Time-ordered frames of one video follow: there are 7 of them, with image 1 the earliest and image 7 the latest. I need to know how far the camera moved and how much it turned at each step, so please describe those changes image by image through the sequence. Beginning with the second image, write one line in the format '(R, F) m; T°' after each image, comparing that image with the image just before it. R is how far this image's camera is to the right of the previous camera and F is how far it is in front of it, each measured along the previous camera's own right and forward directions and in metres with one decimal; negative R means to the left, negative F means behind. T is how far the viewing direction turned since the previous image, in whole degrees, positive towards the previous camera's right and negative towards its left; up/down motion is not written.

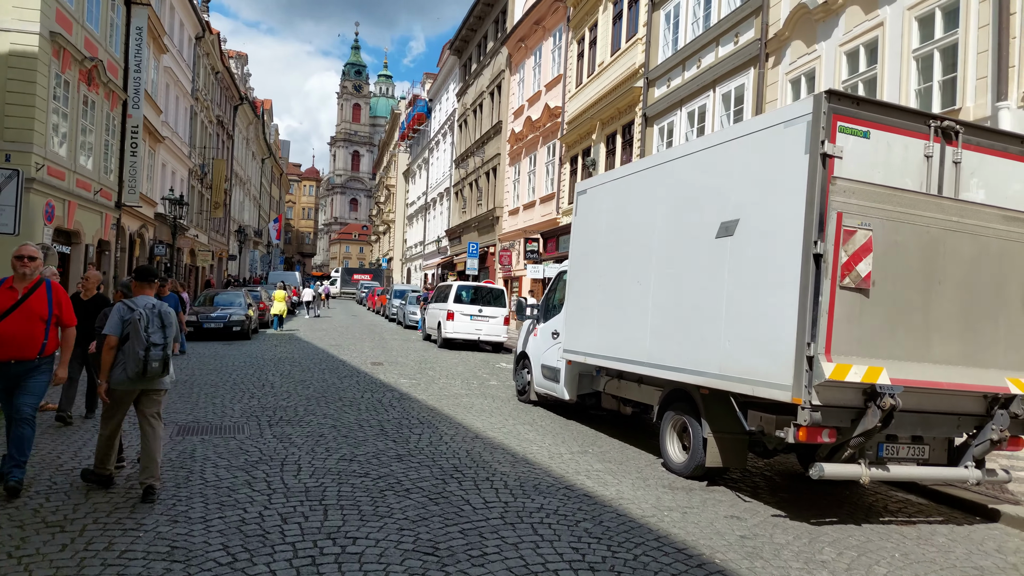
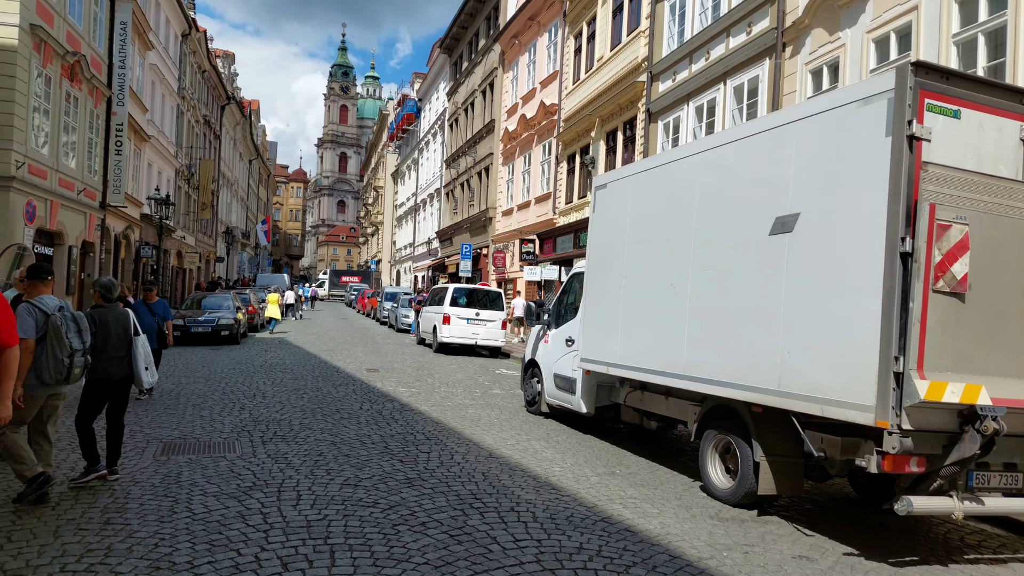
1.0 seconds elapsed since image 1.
(-0.3, +0.7) m; +1°
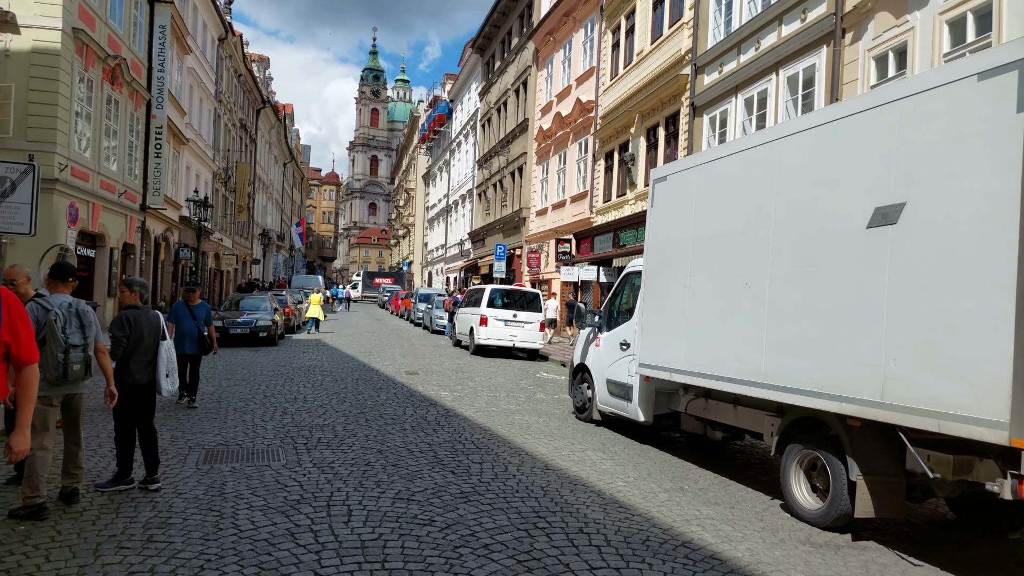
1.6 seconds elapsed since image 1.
(-0.2, +0.4) m; -2°
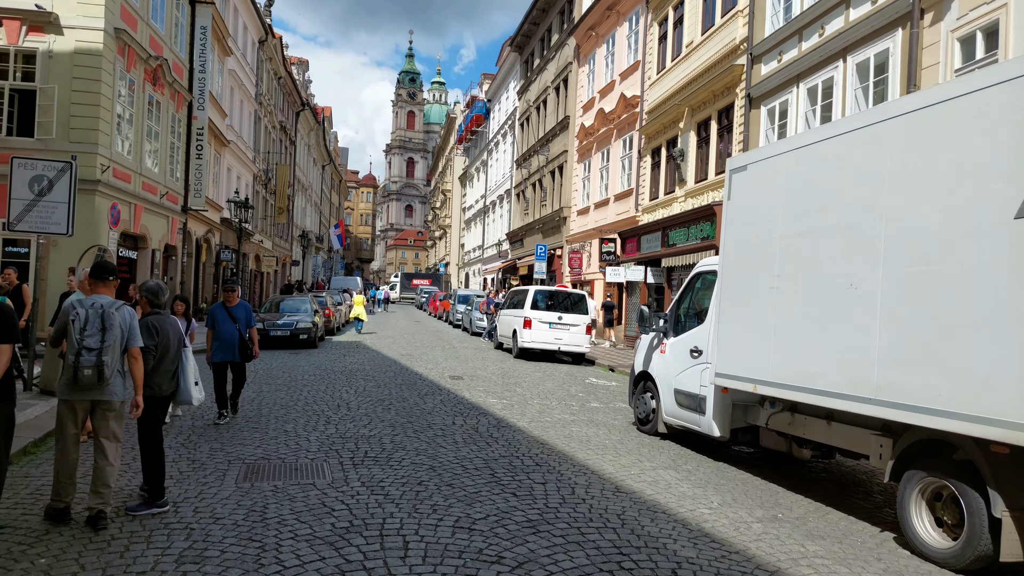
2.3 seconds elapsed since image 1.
(-0.3, +0.6) m; -3°
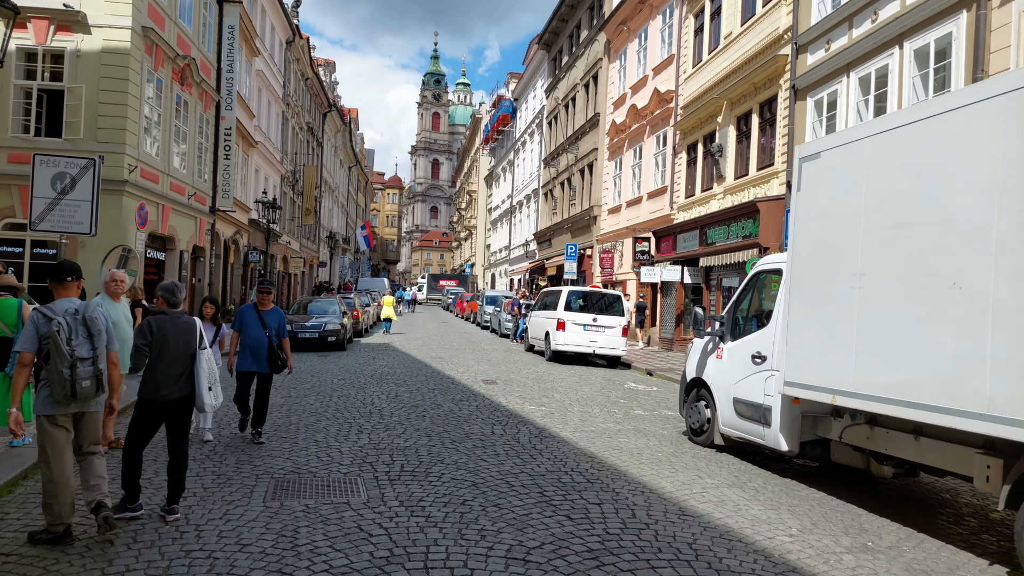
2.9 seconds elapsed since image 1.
(-0.2, +0.6) m; -2°
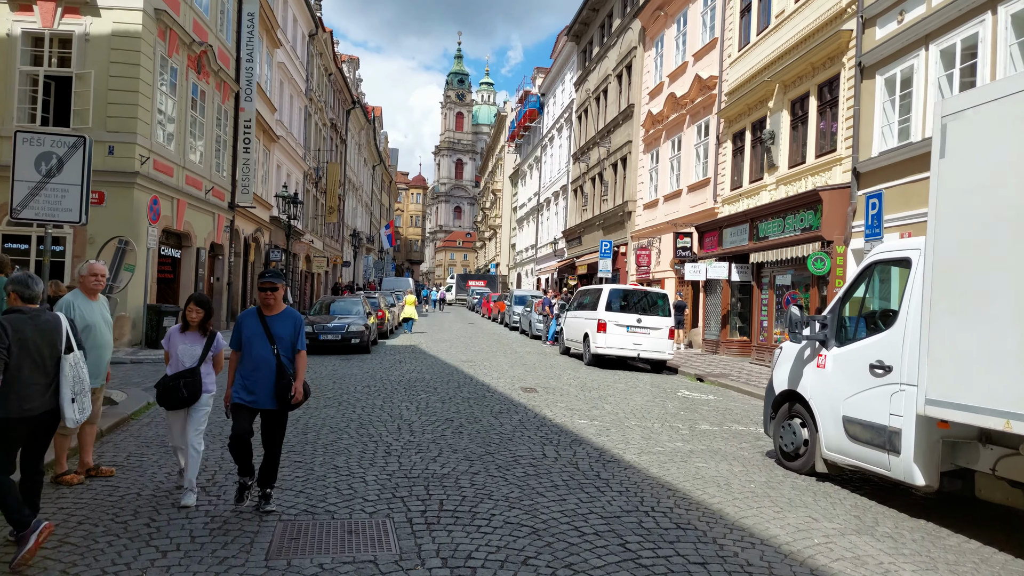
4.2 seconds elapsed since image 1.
(-0.3, +1.4) m; -2°
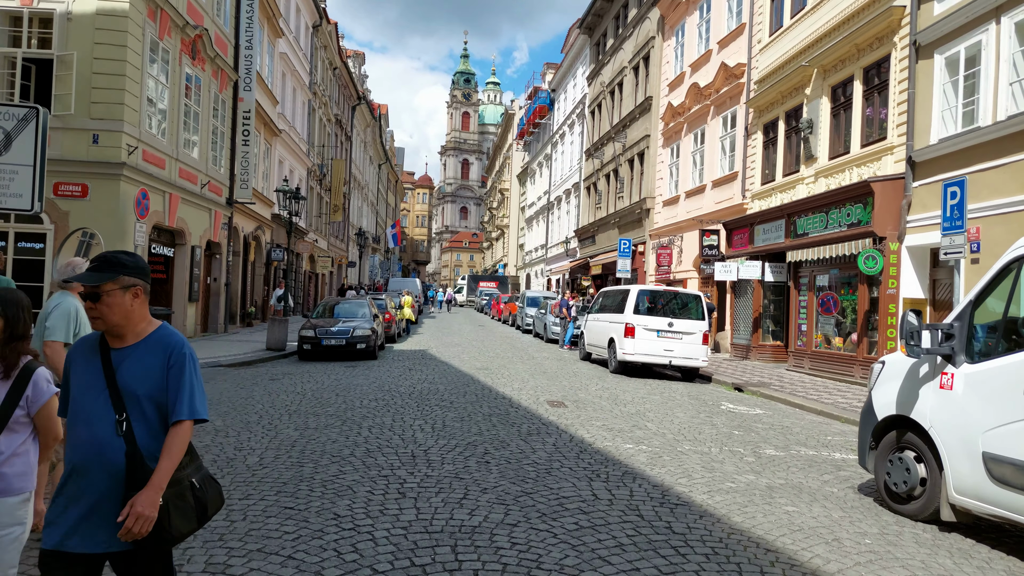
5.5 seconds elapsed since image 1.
(-0.3, +1.4) m; 0°
